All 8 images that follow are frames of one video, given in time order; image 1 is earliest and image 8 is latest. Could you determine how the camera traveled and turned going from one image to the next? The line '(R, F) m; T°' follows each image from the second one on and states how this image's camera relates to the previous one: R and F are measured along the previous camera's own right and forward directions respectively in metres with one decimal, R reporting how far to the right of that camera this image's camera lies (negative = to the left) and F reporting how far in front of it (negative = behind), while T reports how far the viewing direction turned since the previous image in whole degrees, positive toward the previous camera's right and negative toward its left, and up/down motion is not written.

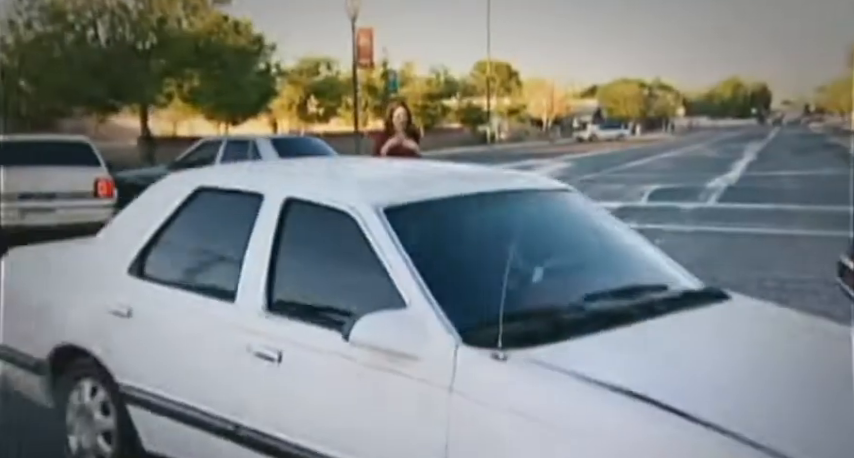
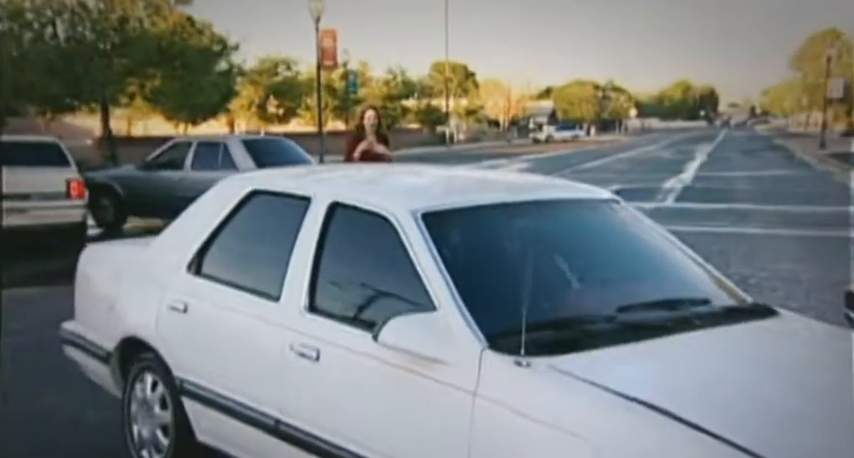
(-0.2, -0.3) m; +3°
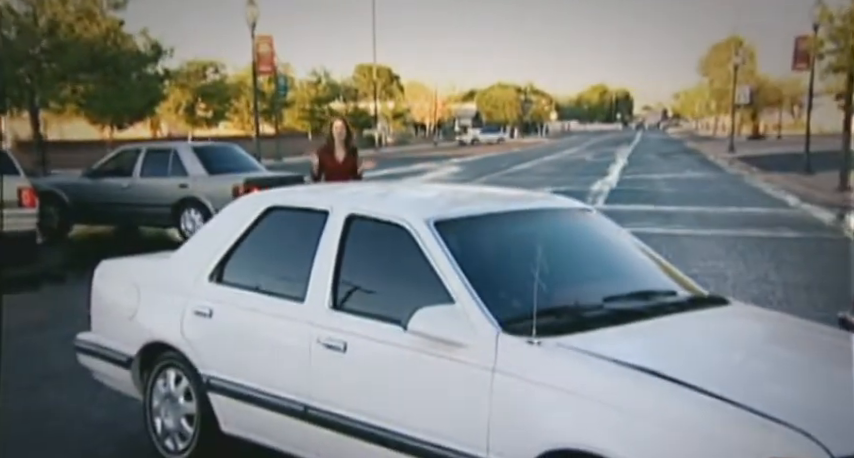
(-0.4, -0.5) m; +5°
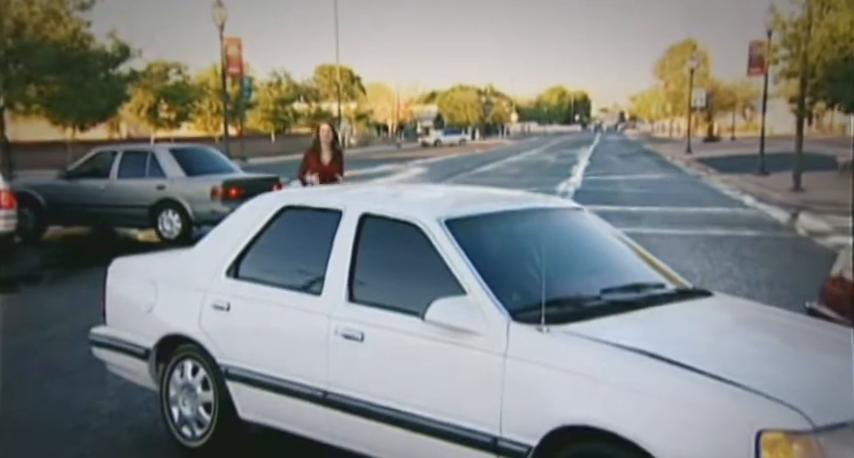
(-0.2, -0.3) m; +3°
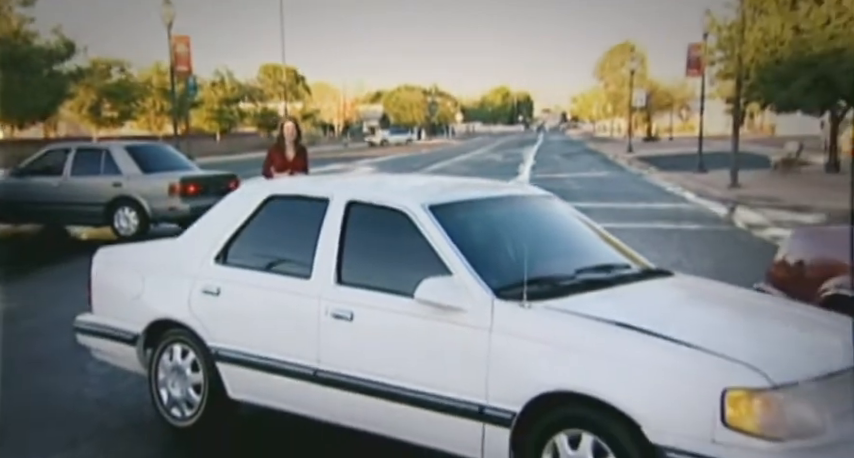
(-0.2, -0.2) m; +4°
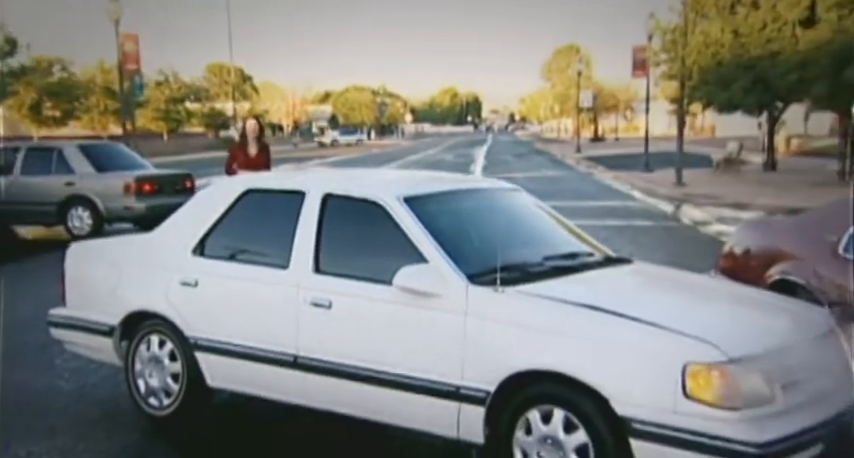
(-0.1, -0.2) m; +4°
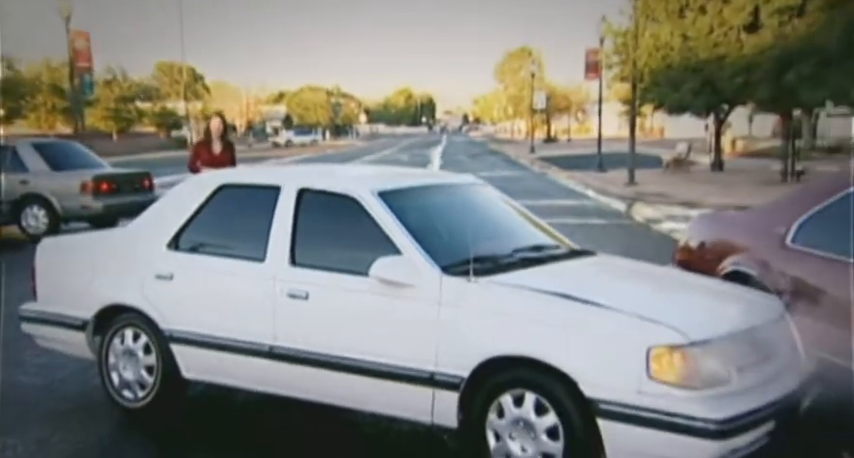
(-0.1, -0.1) m; +3°
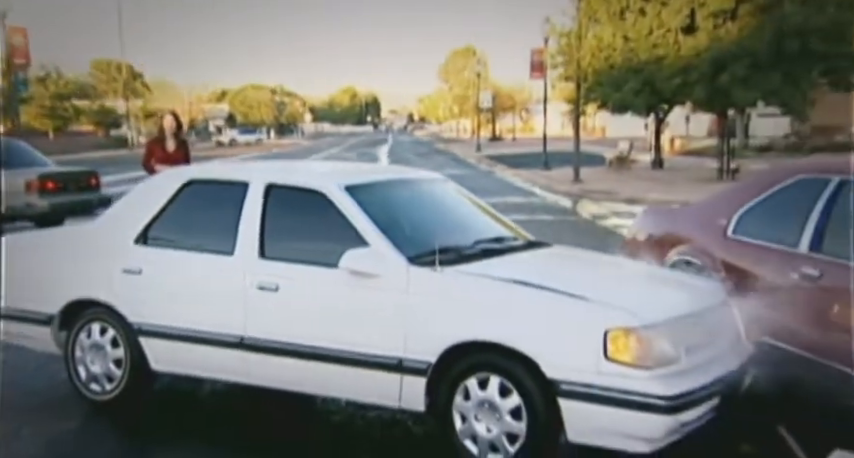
(-0.1, -0.2) m; +4°
